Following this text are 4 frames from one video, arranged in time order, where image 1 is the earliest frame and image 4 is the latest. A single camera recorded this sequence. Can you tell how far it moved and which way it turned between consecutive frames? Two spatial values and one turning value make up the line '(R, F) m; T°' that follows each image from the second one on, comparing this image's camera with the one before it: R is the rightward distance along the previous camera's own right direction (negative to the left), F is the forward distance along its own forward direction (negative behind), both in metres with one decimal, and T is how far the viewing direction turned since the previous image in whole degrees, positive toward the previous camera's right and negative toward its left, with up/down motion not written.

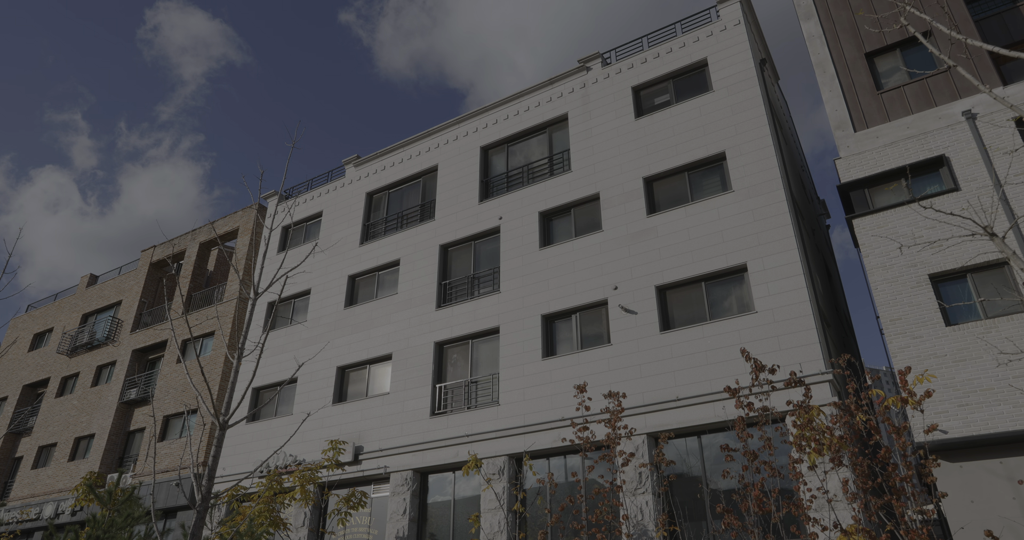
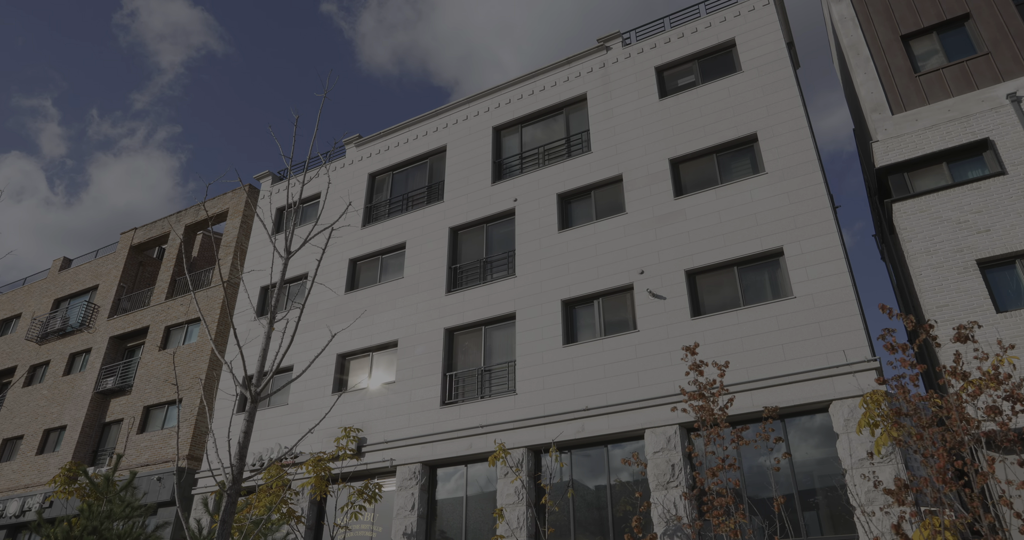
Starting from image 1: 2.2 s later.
(-1.3, +1.0) m; +2°
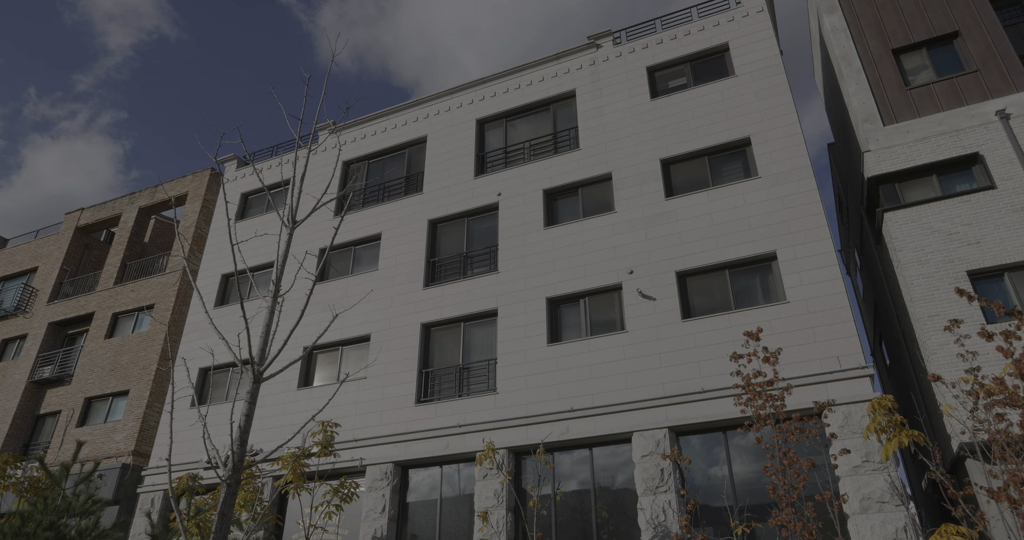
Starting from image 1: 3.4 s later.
(-0.9, +0.7) m; +4°
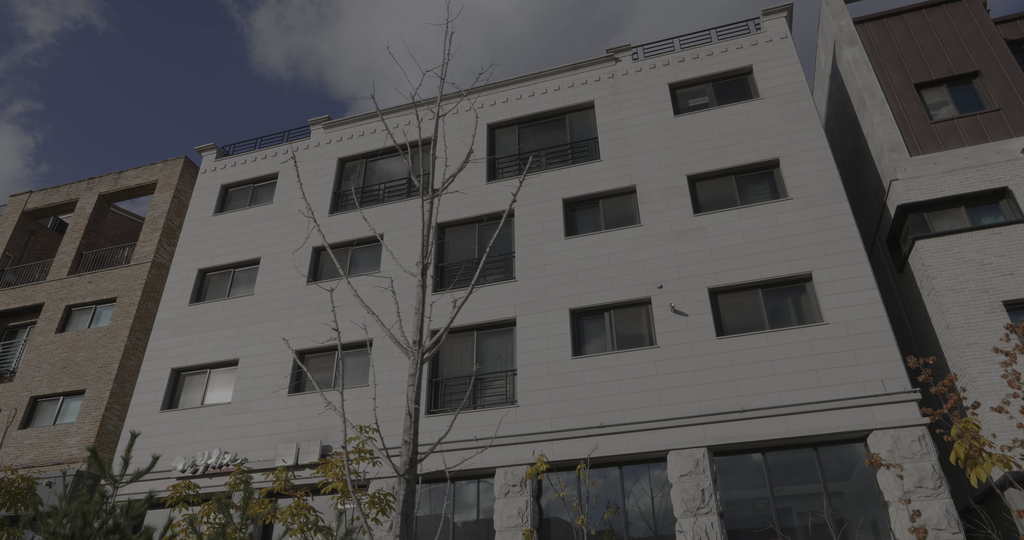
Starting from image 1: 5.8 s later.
(-2.3, +0.9) m; +6°
